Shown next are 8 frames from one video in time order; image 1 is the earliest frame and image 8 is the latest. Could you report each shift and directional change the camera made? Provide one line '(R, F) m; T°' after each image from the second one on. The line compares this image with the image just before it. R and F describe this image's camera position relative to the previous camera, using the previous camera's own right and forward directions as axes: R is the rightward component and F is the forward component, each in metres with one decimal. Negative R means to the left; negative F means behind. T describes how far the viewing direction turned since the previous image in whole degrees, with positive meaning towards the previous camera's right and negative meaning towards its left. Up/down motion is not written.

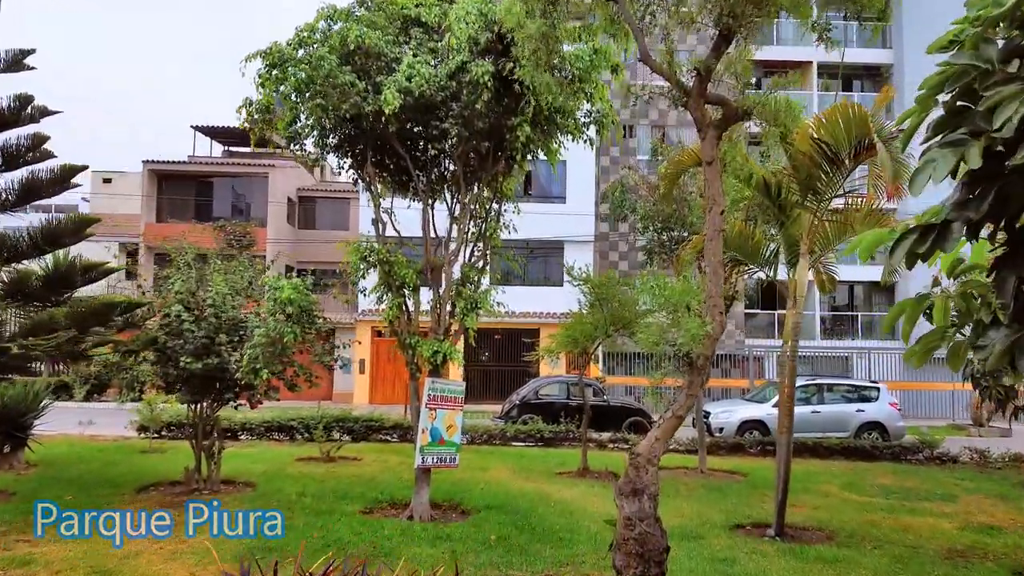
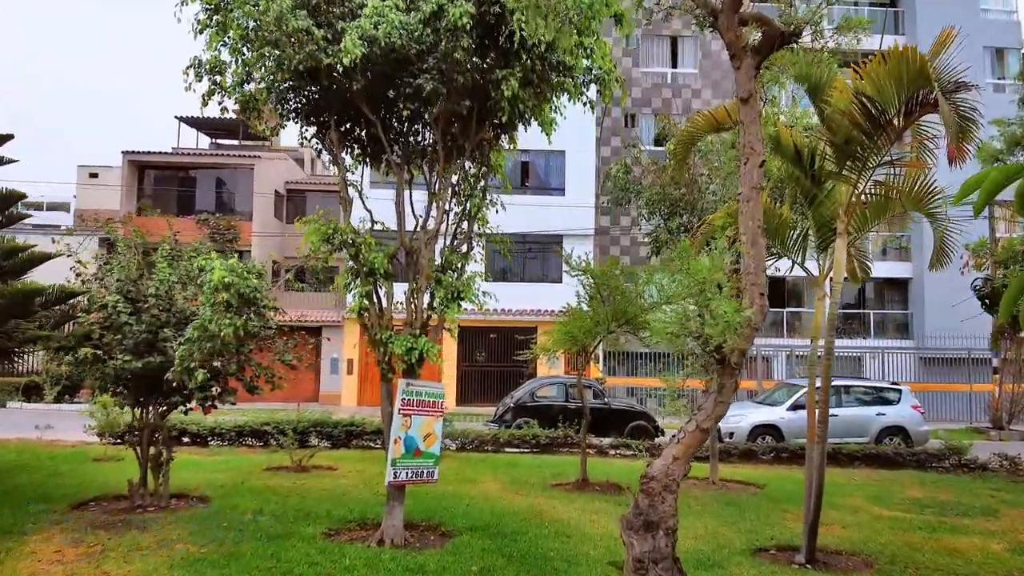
(+0.1, +1.1) m; 0°
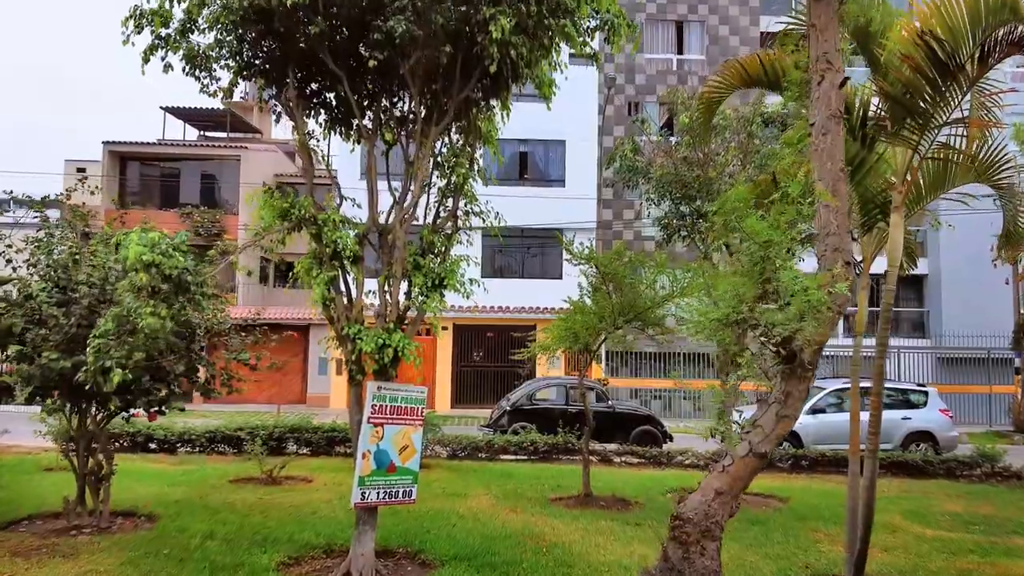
(+0.1, +1.1) m; 0°
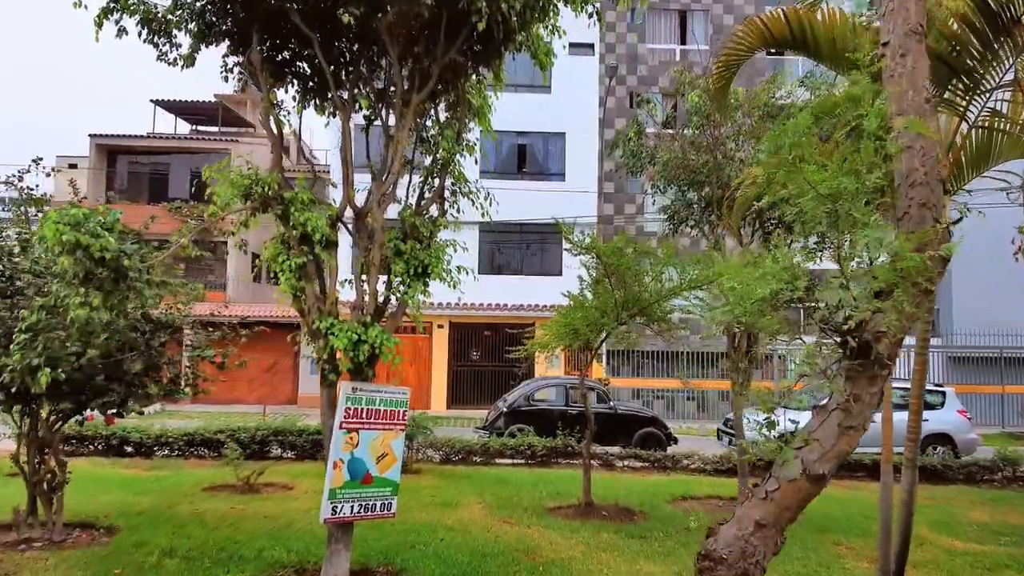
(+0.1, +0.7) m; 0°
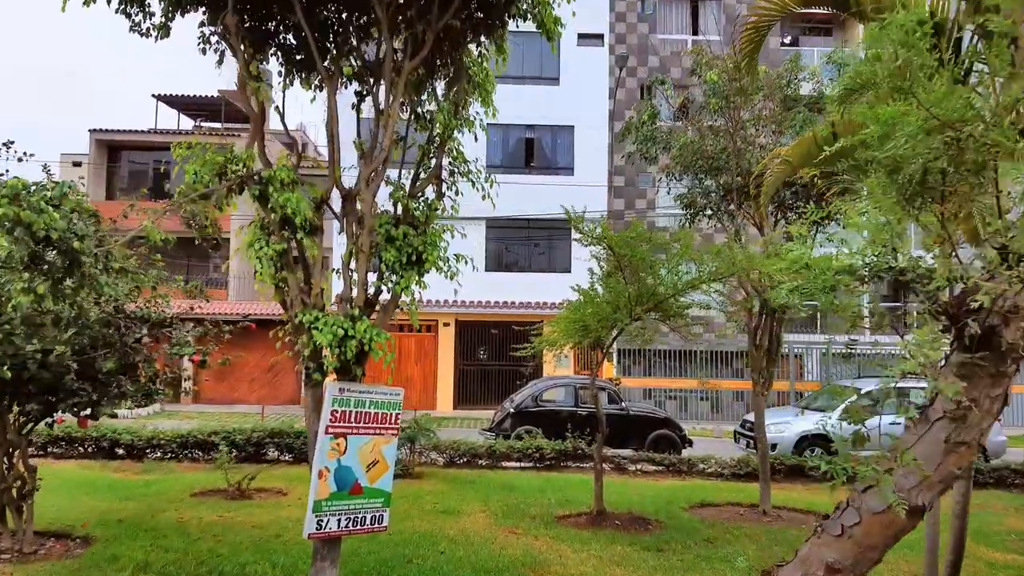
(0.0, +0.5) m; -1°
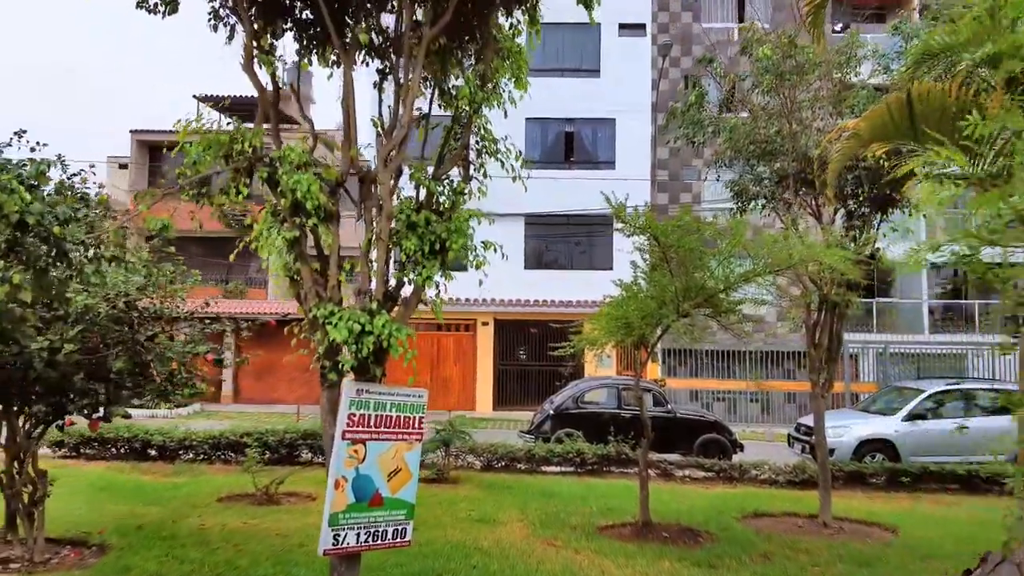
(0.0, +0.5) m; -3°
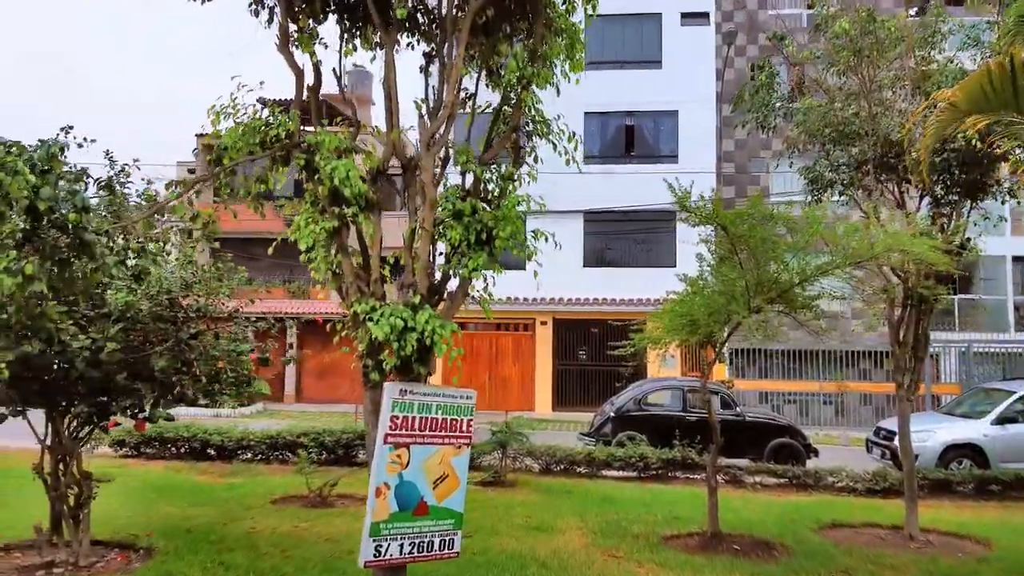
(0.0, +0.4) m; -4°
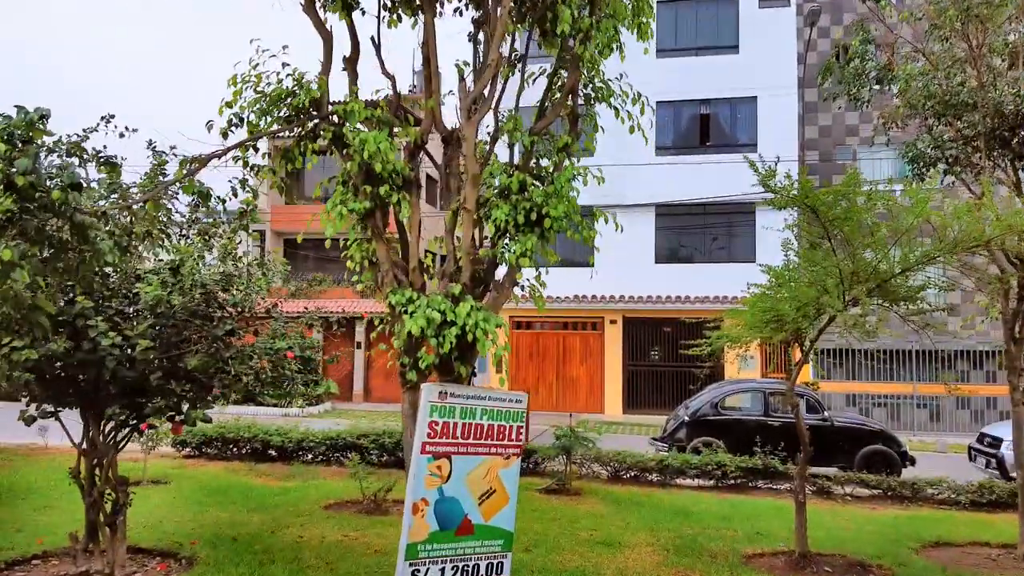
(+0.1, +0.5) m; -5°
